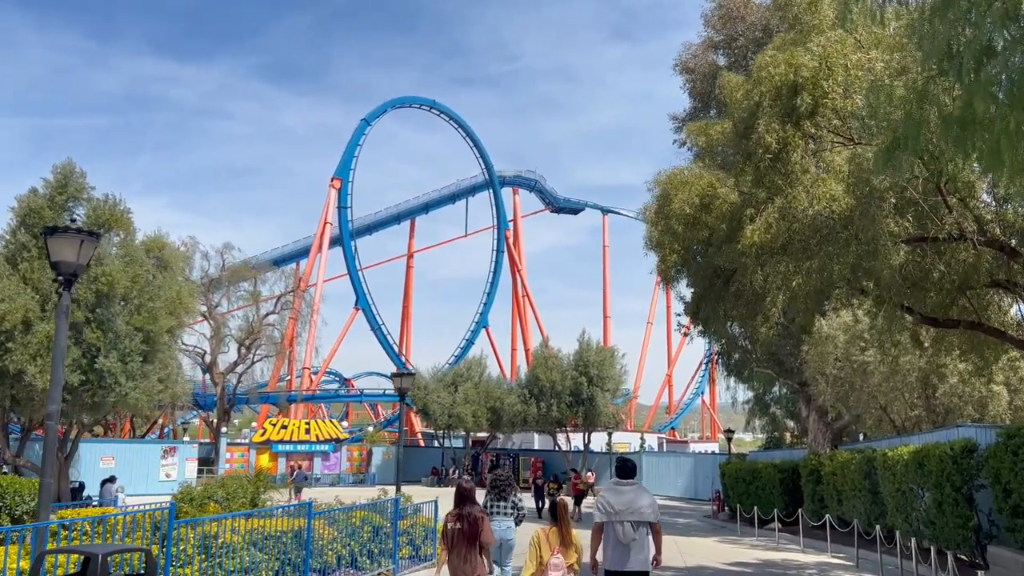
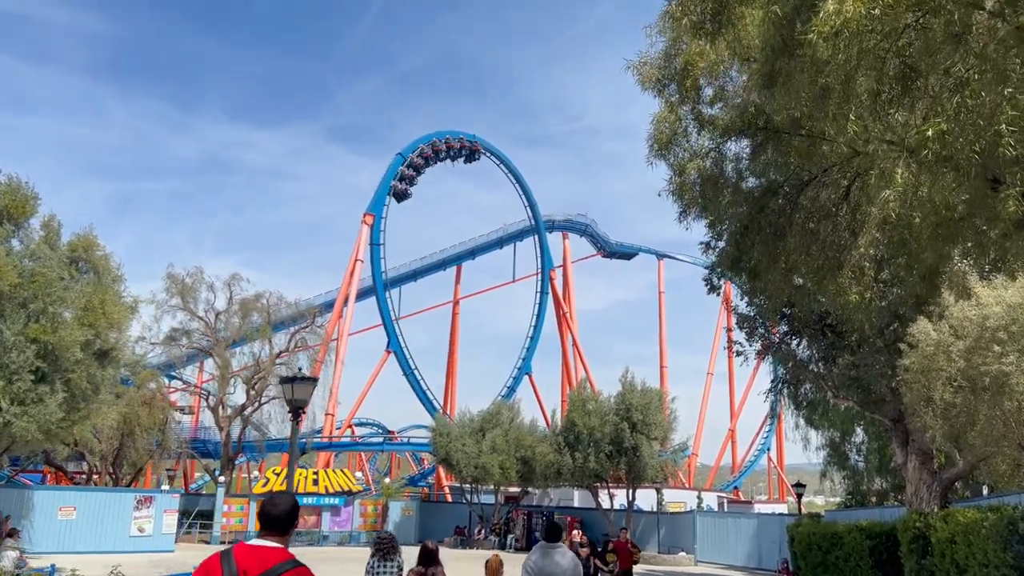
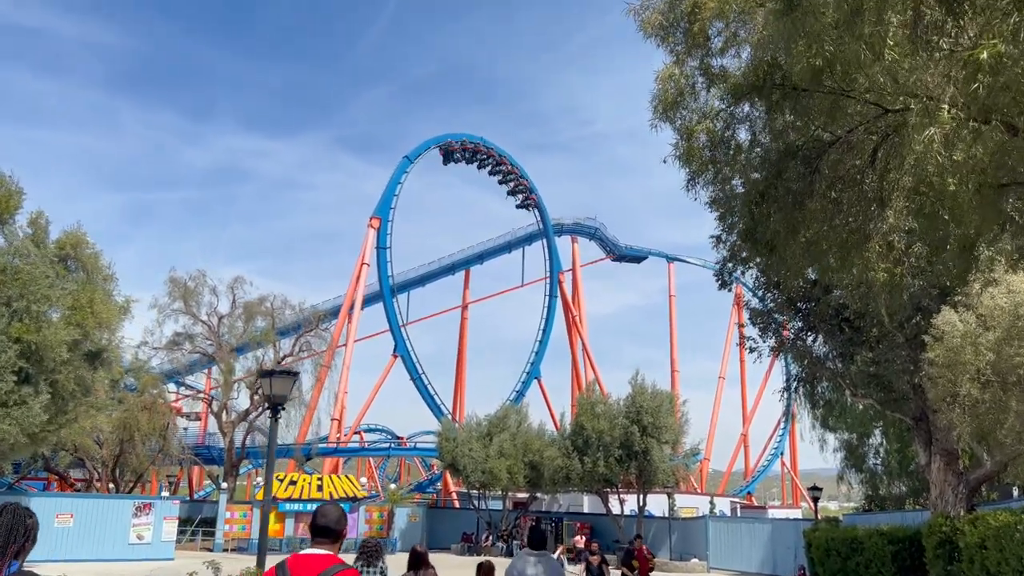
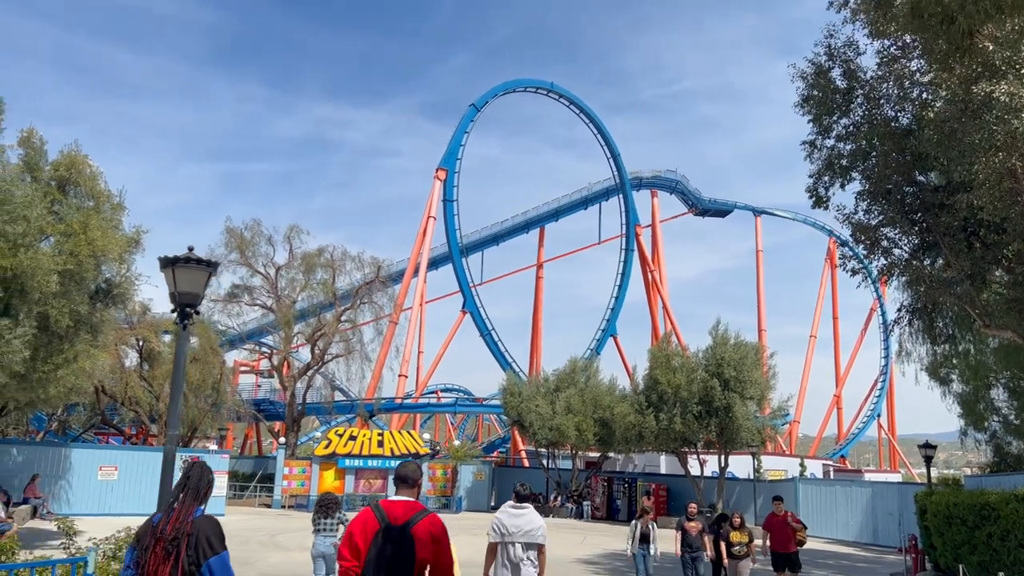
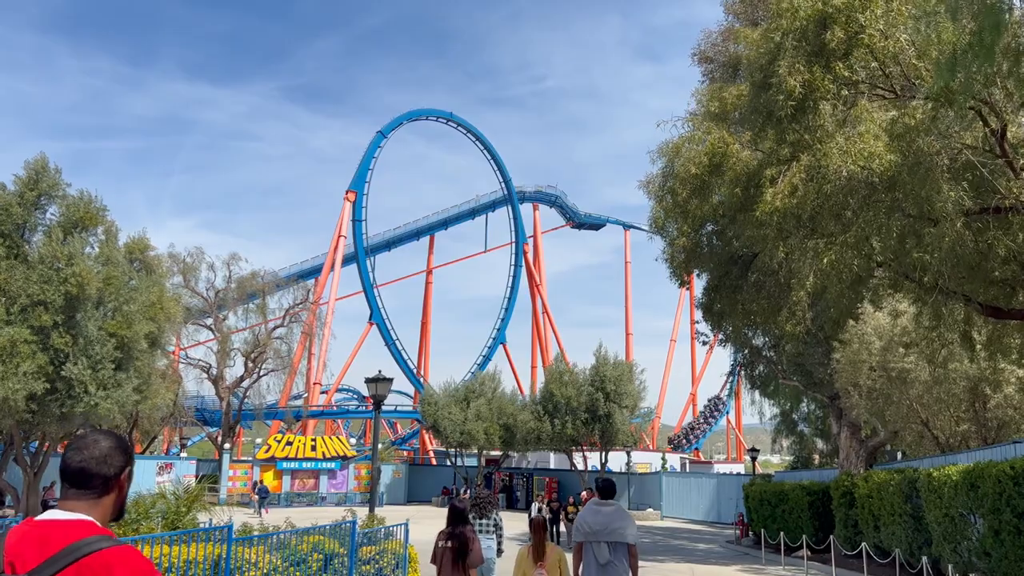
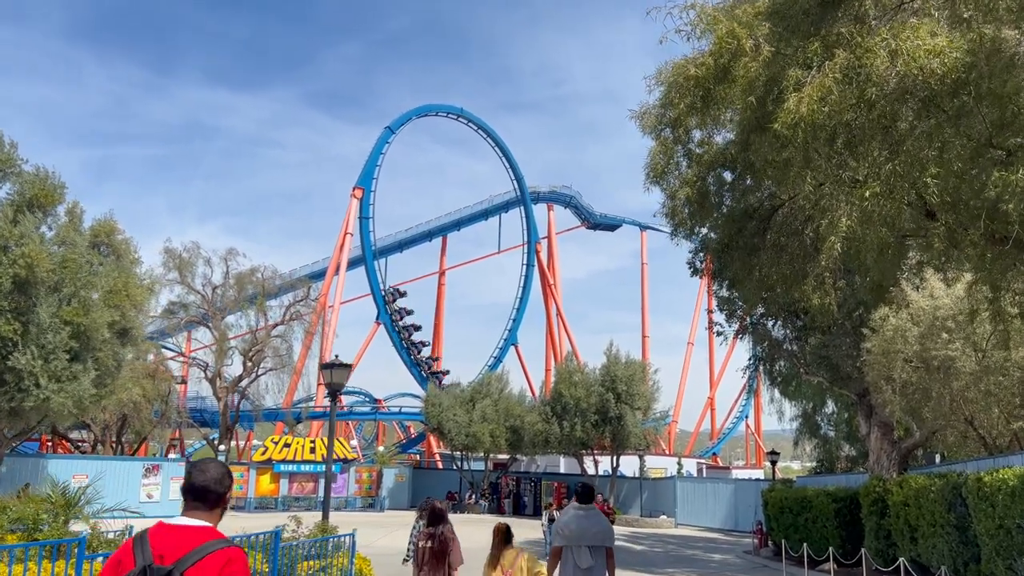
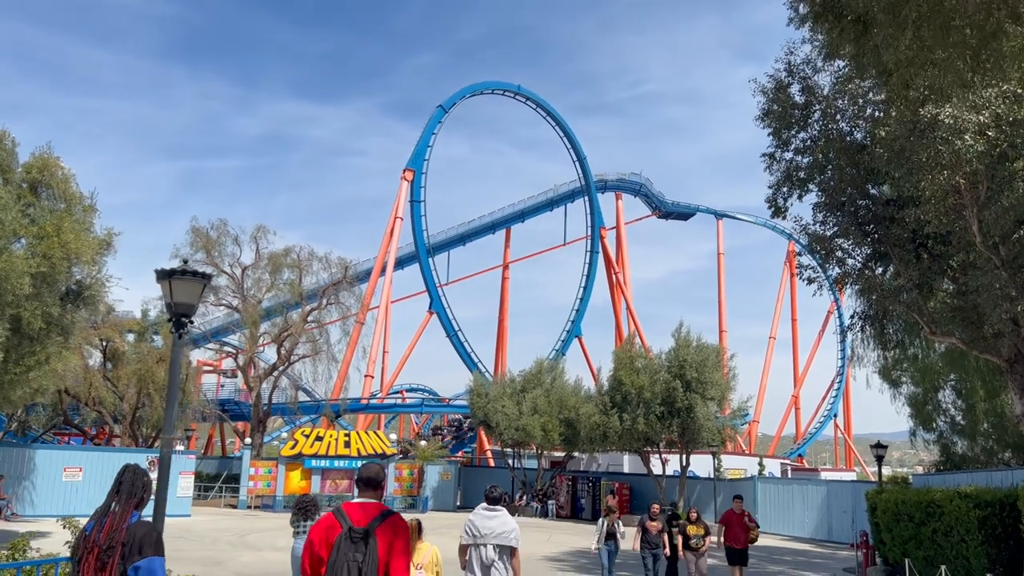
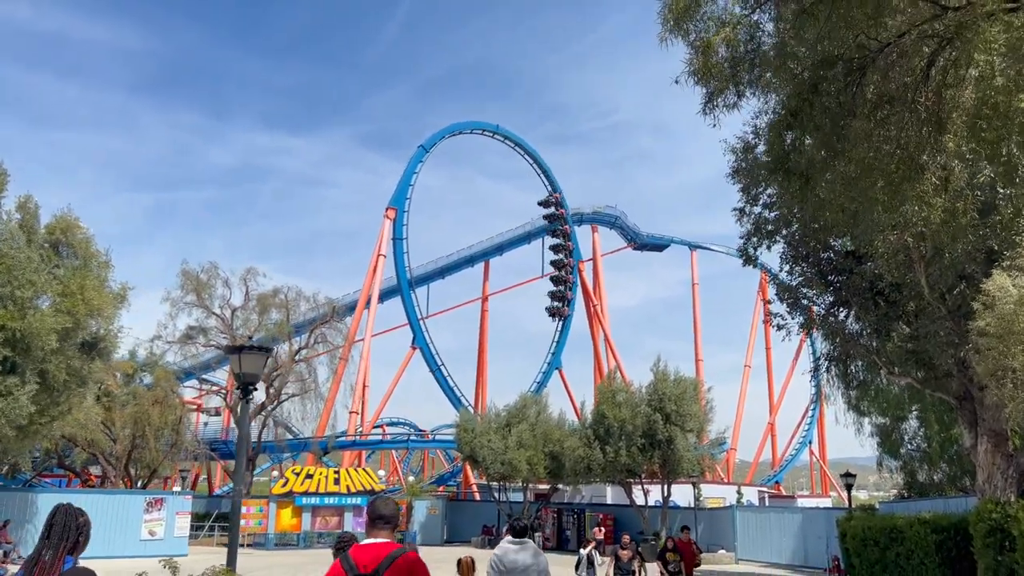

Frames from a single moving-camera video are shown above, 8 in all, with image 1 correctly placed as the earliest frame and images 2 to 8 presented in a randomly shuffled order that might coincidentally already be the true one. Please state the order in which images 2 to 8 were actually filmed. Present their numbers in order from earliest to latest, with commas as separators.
5, 6, 2, 3, 8, 7, 4
